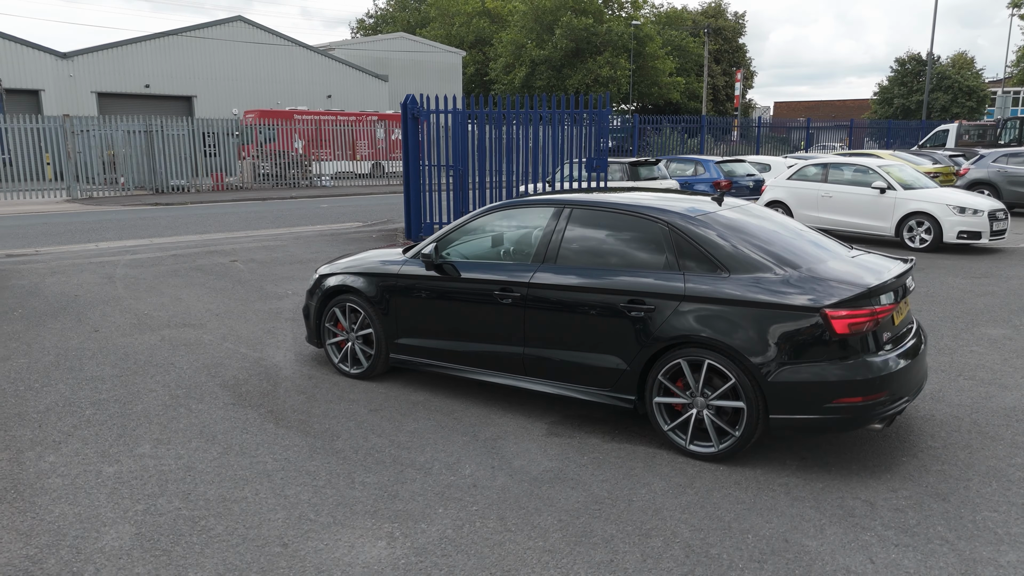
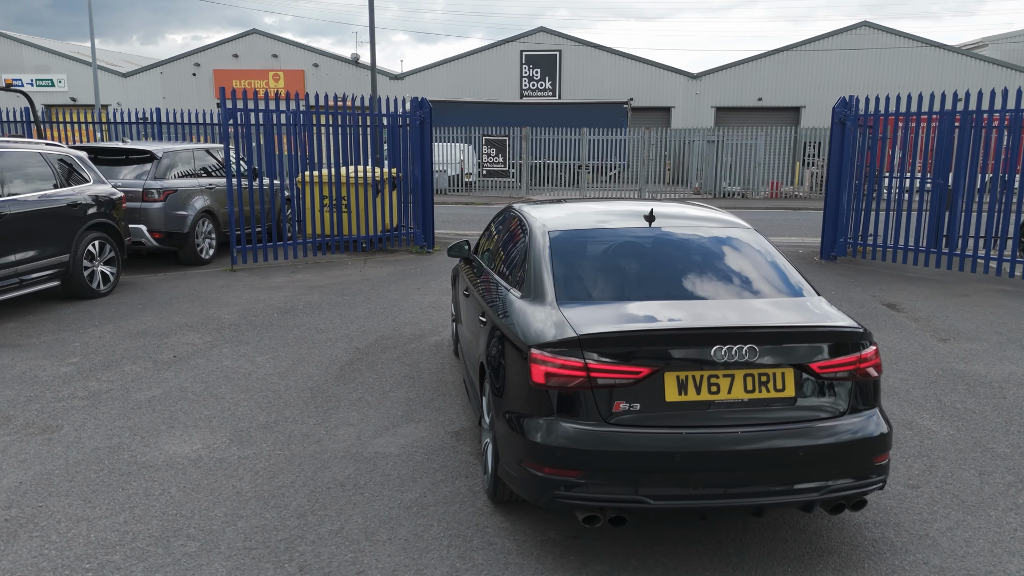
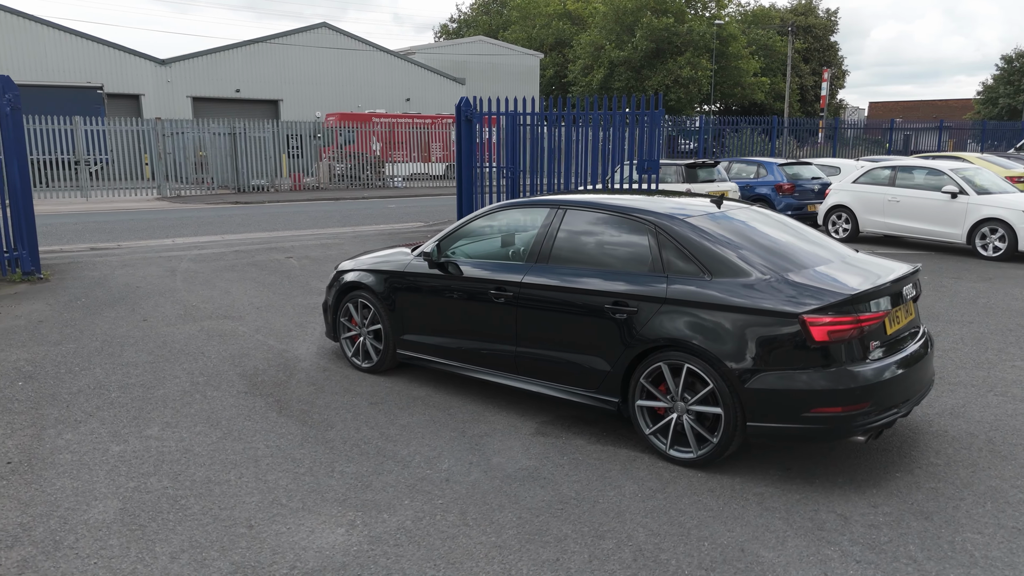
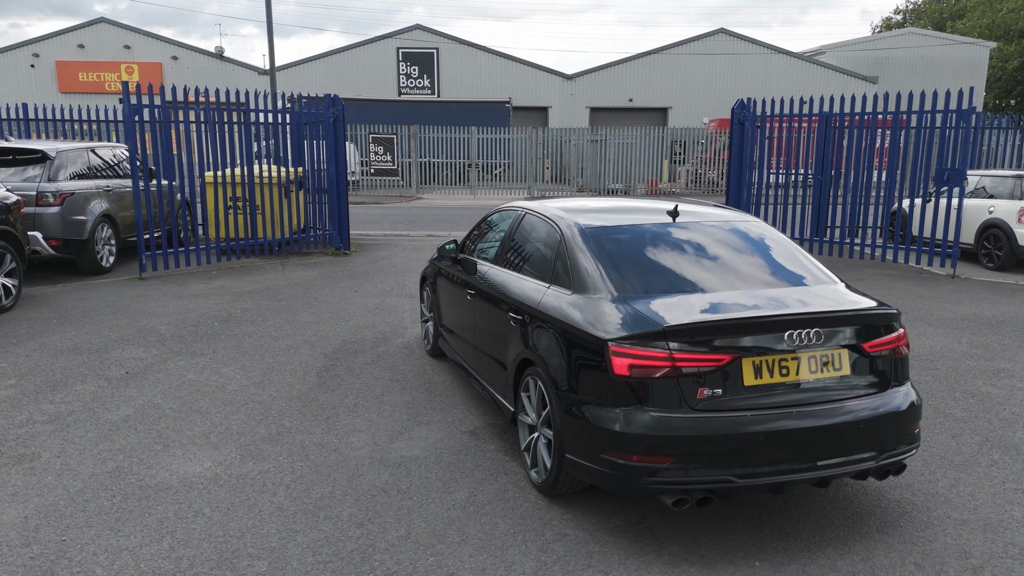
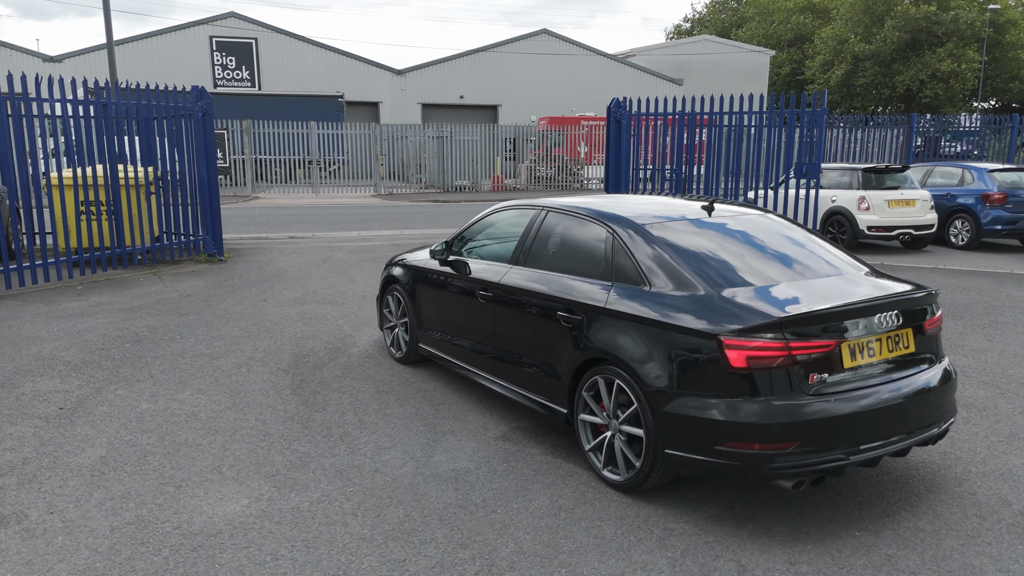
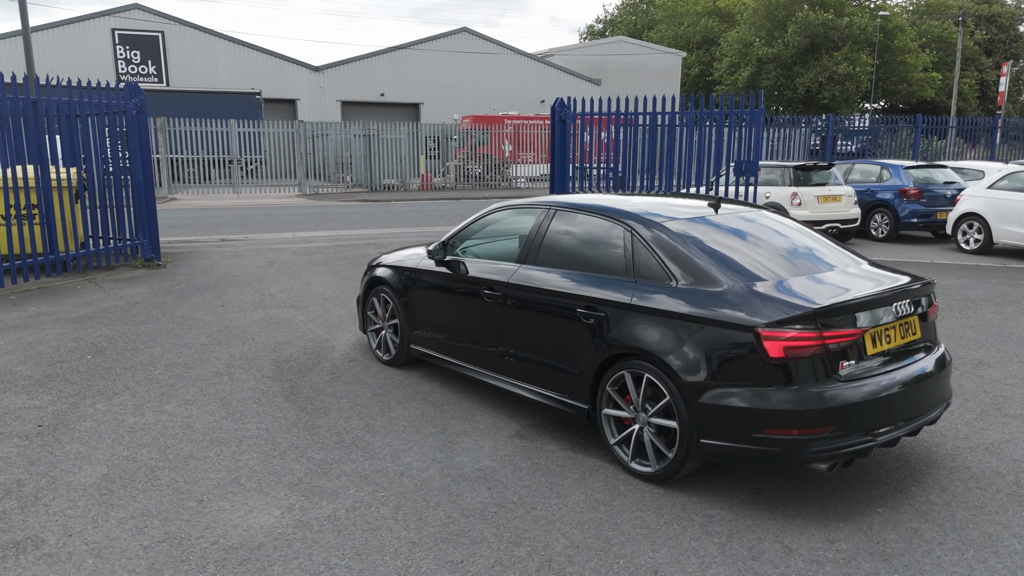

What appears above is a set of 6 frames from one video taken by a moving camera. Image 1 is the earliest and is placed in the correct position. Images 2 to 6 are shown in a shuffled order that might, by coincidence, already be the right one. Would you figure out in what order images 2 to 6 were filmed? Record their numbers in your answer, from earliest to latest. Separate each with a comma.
3, 6, 5, 4, 2
